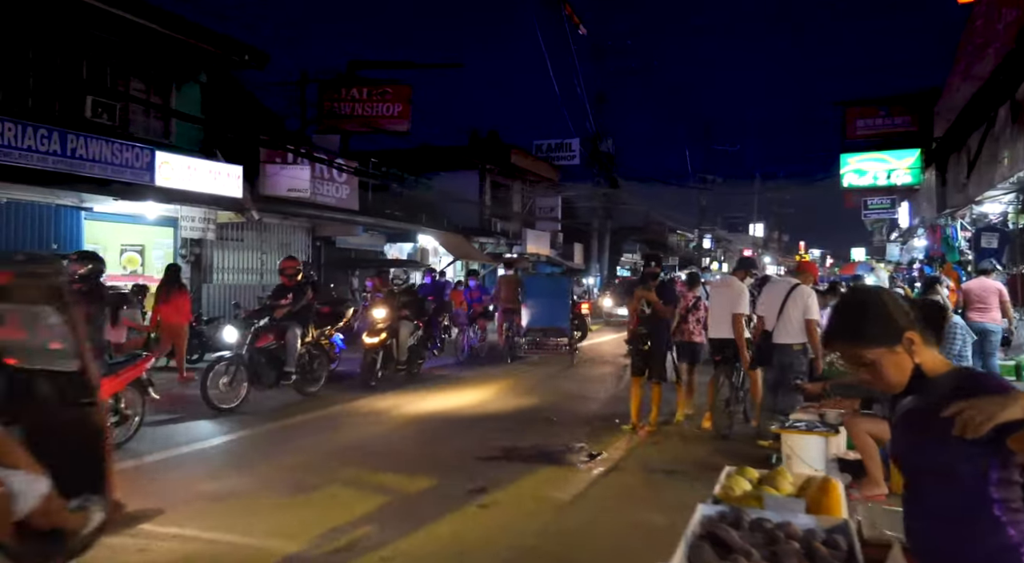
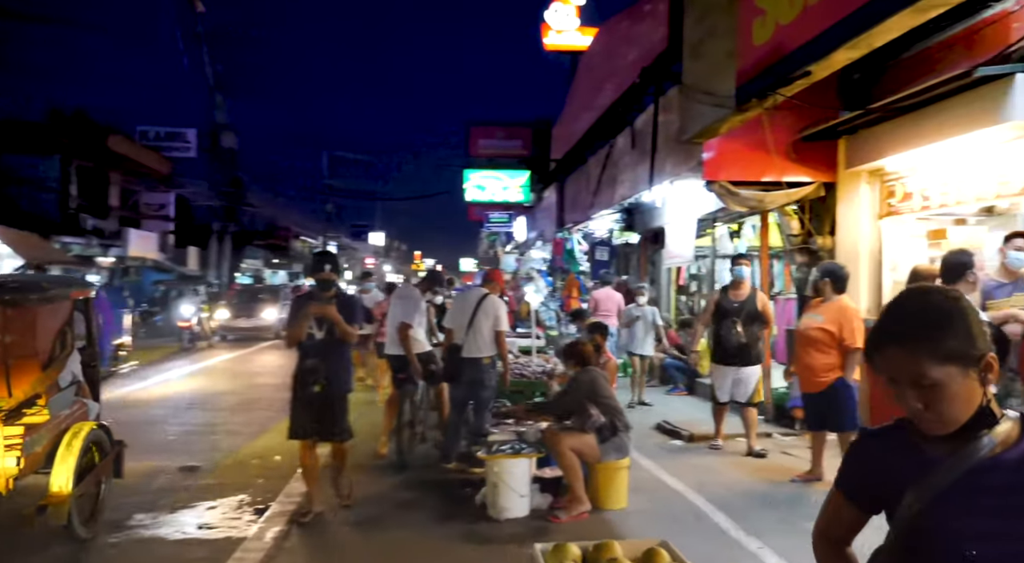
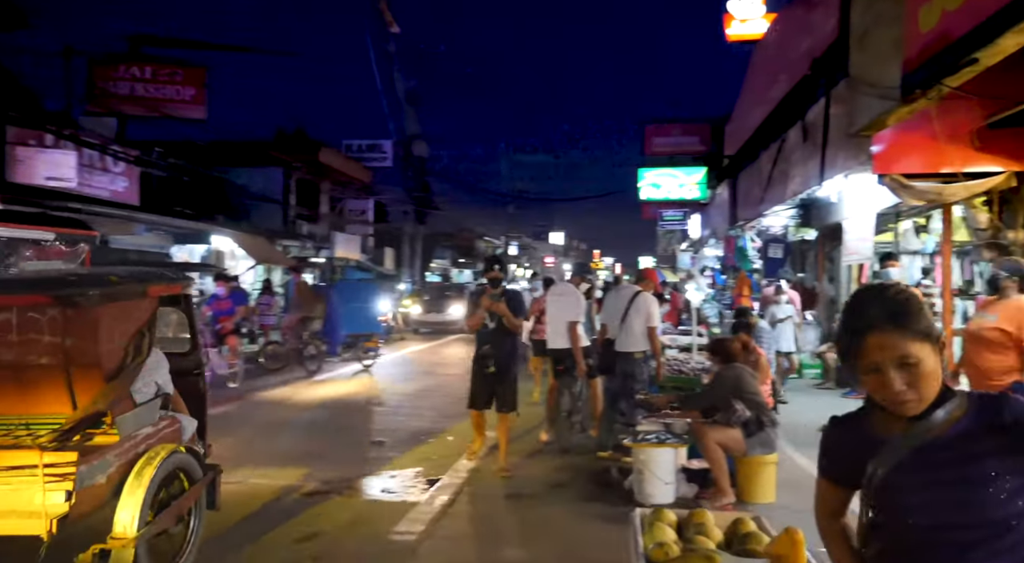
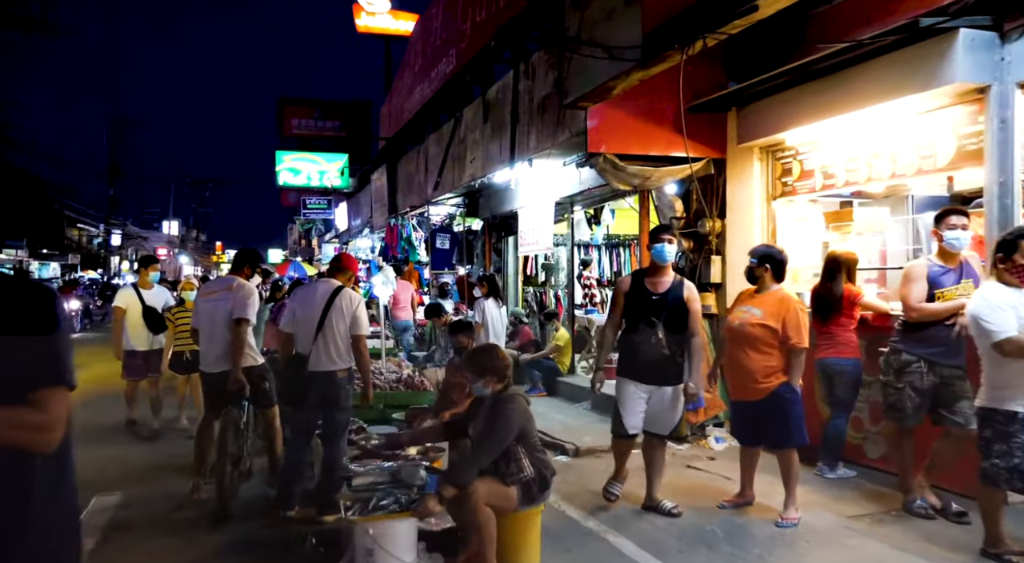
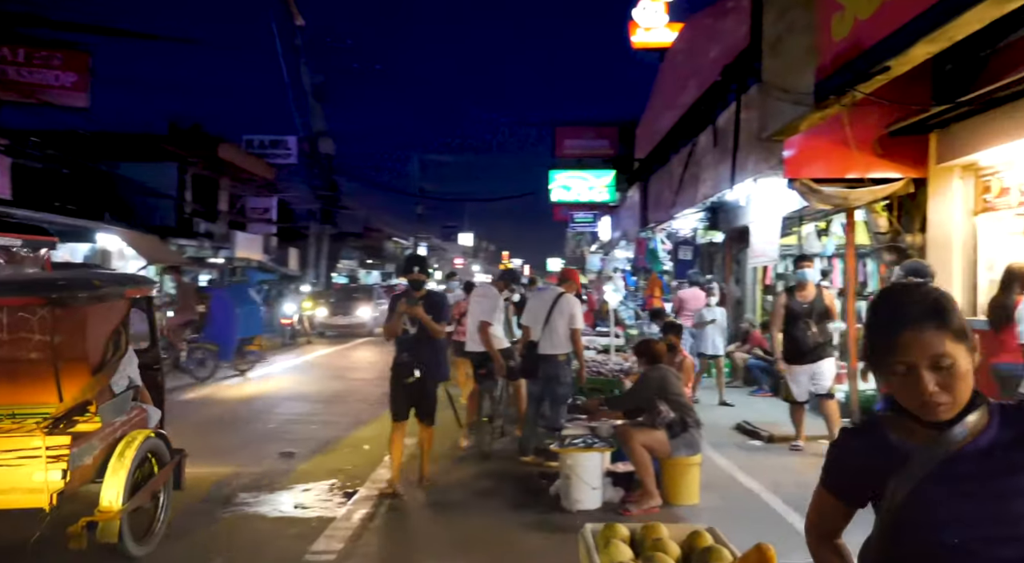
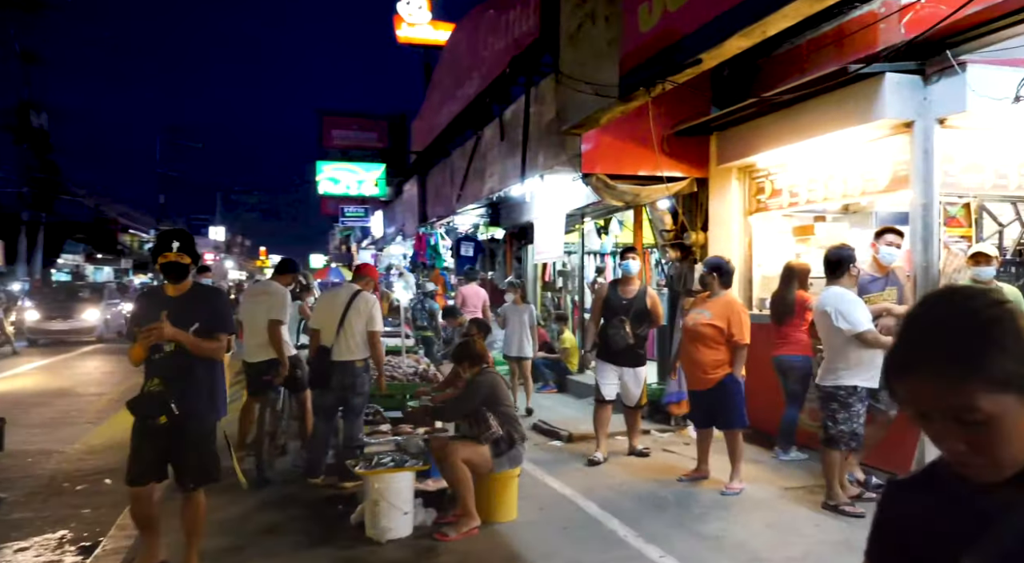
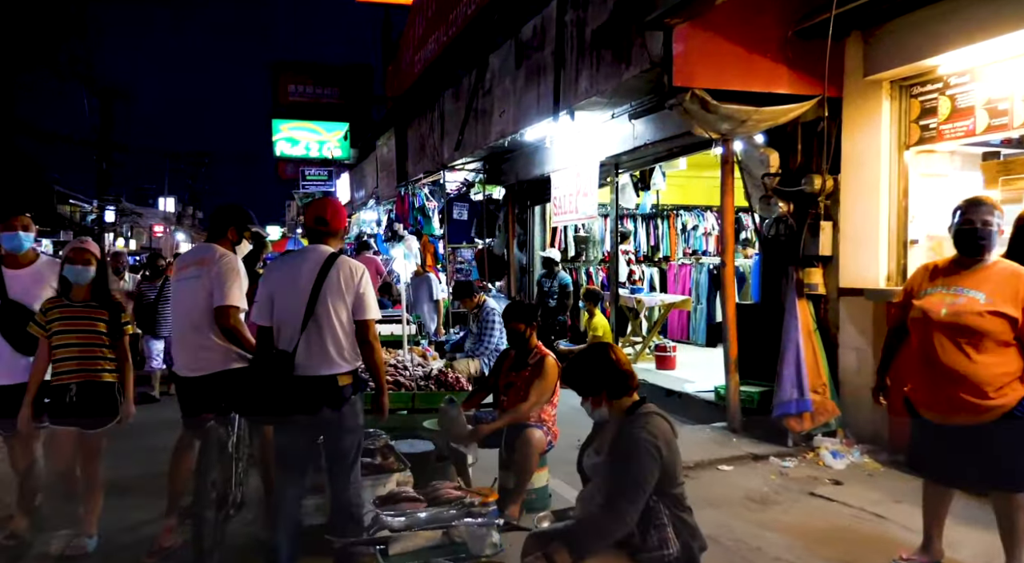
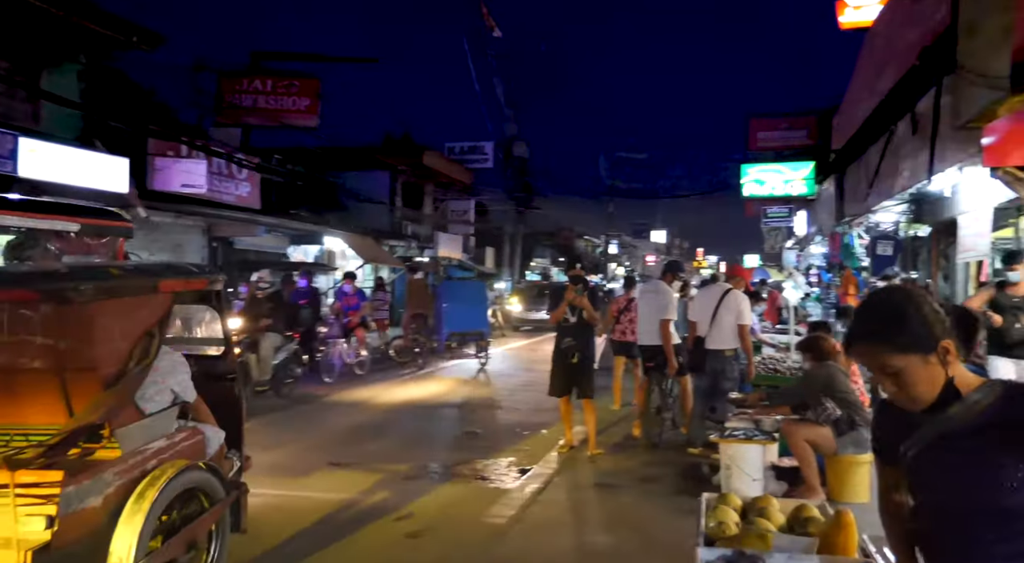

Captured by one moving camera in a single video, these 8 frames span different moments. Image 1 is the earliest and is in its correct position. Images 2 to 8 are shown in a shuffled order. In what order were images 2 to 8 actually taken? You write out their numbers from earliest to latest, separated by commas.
8, 3, 5, 2, 6, 4, 7
